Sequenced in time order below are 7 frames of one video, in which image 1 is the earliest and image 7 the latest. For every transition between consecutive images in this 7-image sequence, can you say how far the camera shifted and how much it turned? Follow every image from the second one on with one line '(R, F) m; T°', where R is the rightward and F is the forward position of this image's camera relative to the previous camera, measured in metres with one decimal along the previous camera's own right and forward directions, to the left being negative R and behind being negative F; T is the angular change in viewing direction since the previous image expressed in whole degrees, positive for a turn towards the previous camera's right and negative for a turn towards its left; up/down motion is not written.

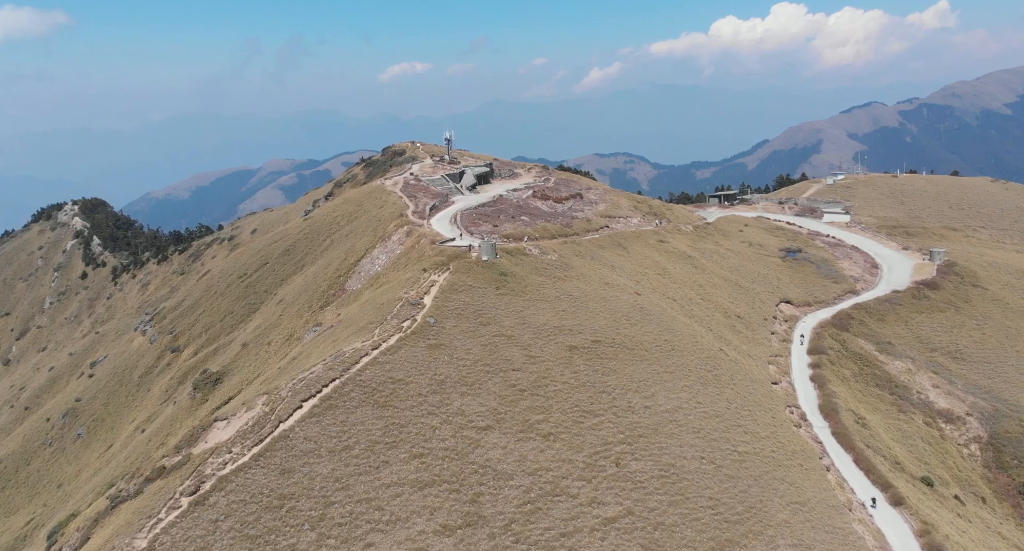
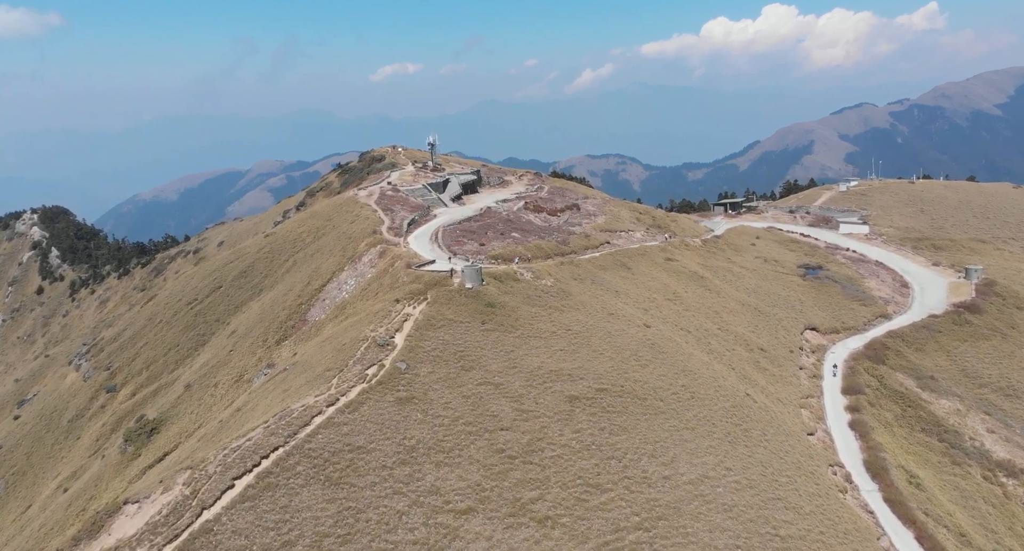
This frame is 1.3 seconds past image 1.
(+0.3, +10.1) m; +1°
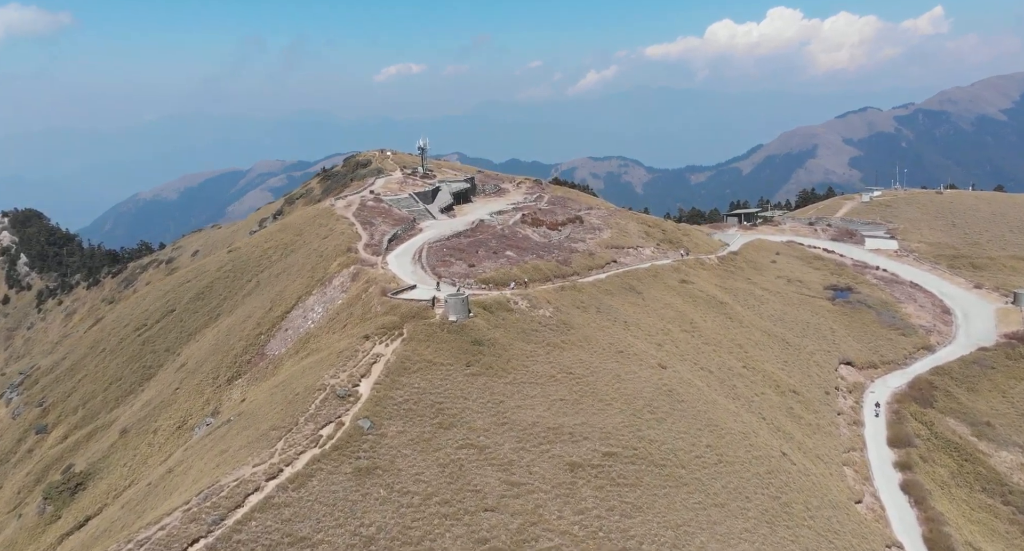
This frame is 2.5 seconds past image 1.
(+0.7, +9.0) m; 0°
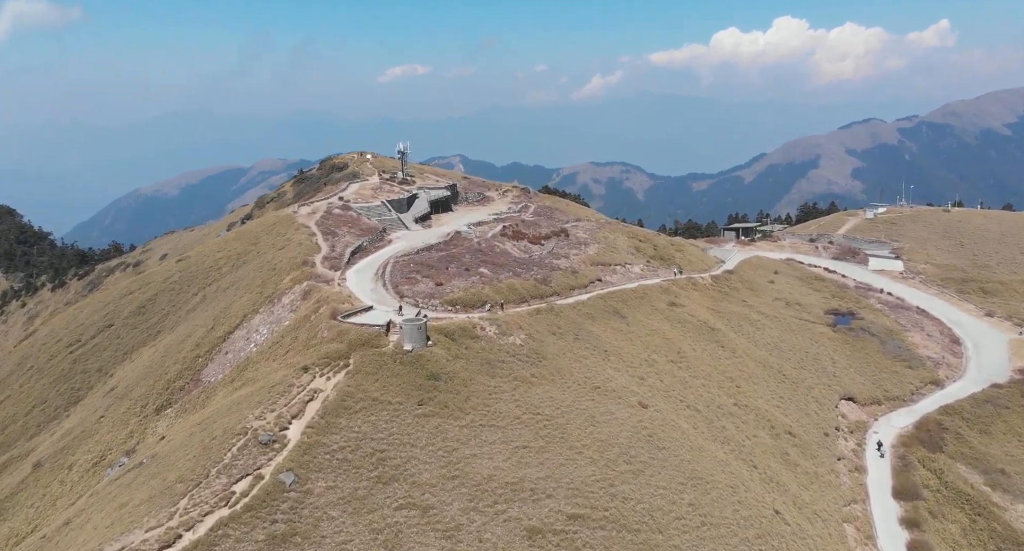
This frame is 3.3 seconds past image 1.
(+2.3, +5.5) m; 0°
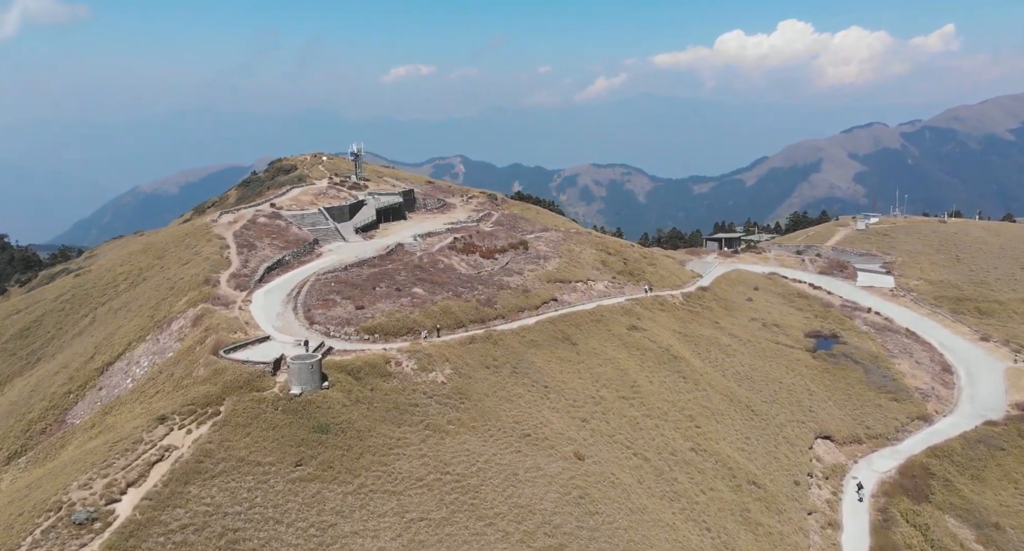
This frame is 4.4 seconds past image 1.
(+4.8, +6.7) m; 0°
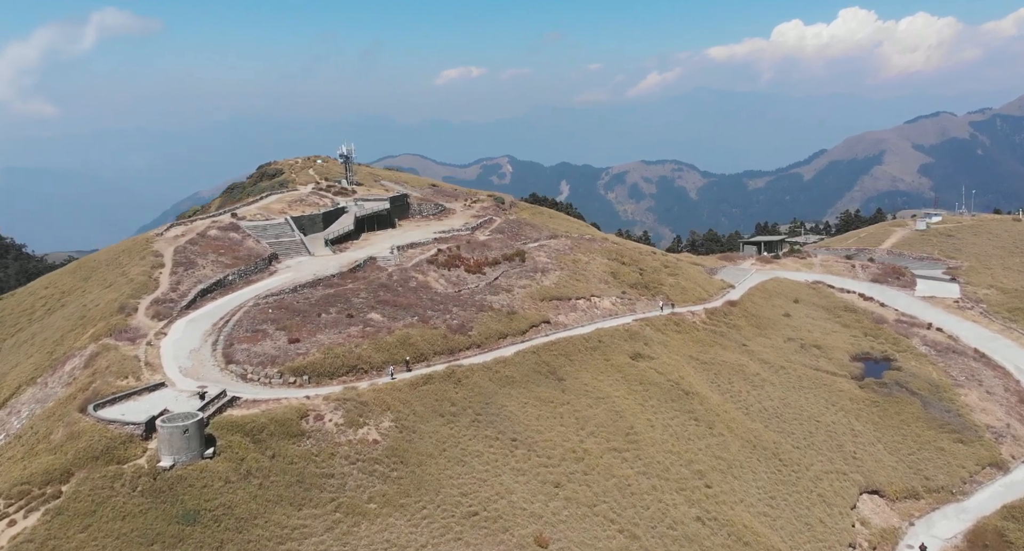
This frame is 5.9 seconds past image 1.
(+4.9, +8.9) m; -4°
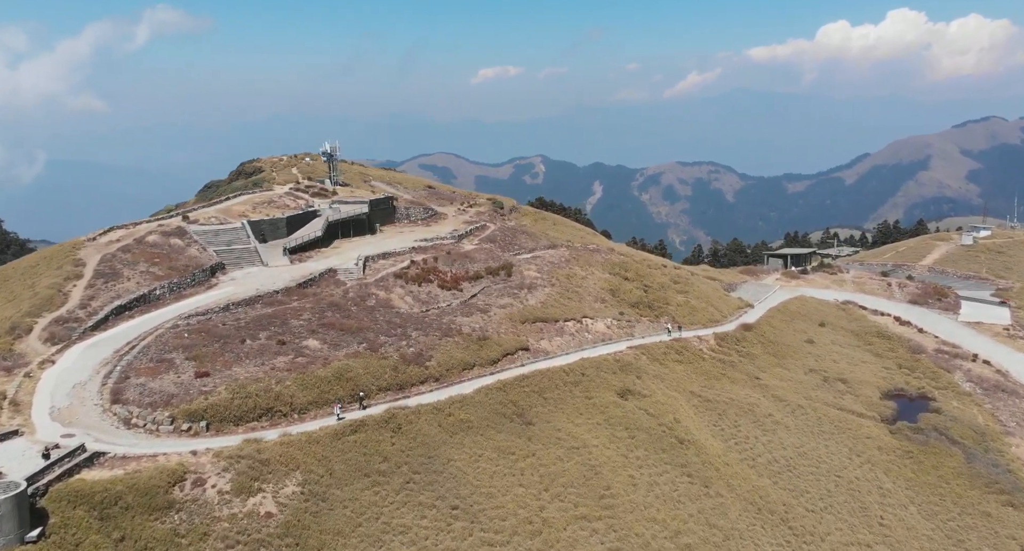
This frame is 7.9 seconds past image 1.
(+3.8, +7.2) m; -3°
